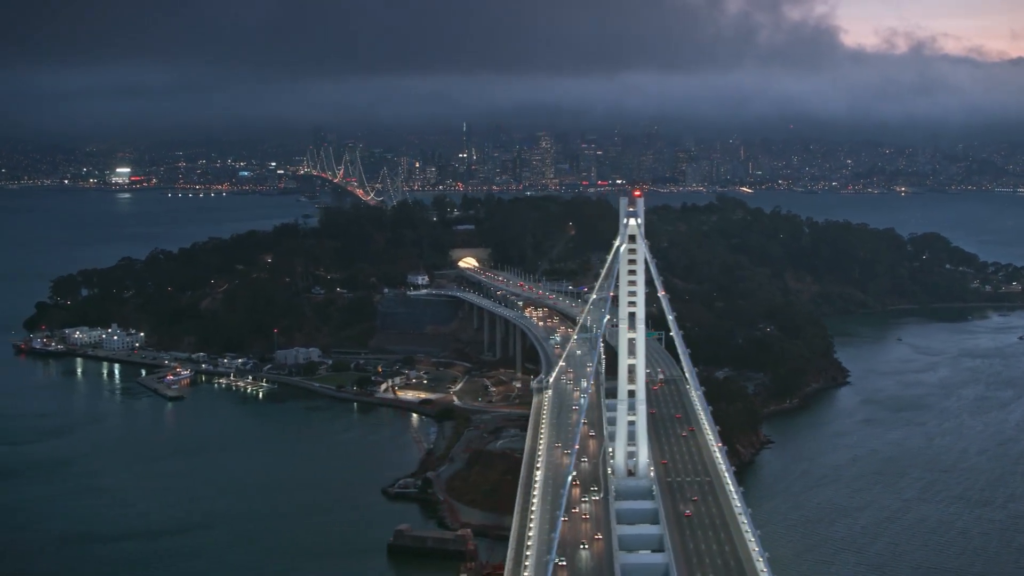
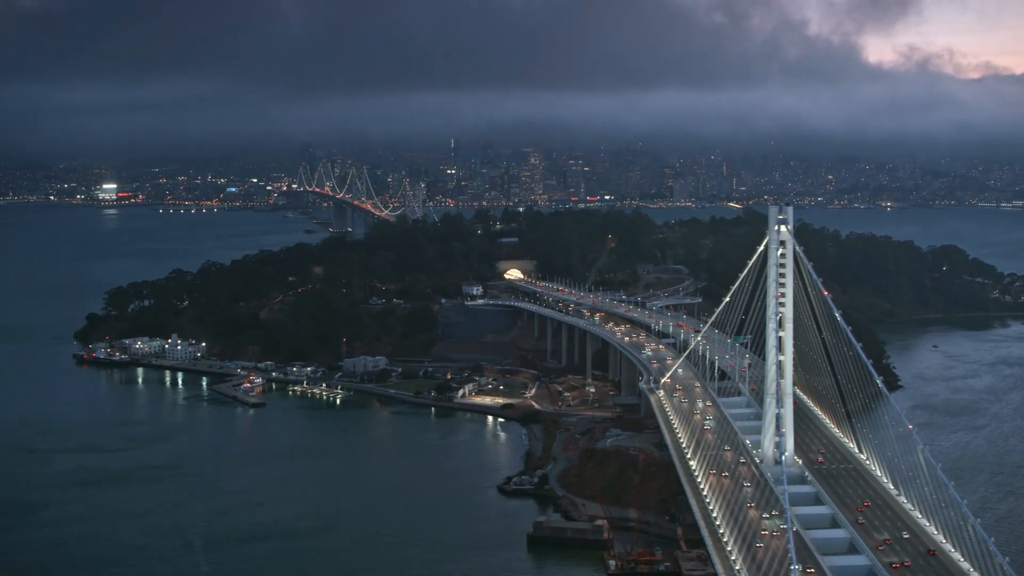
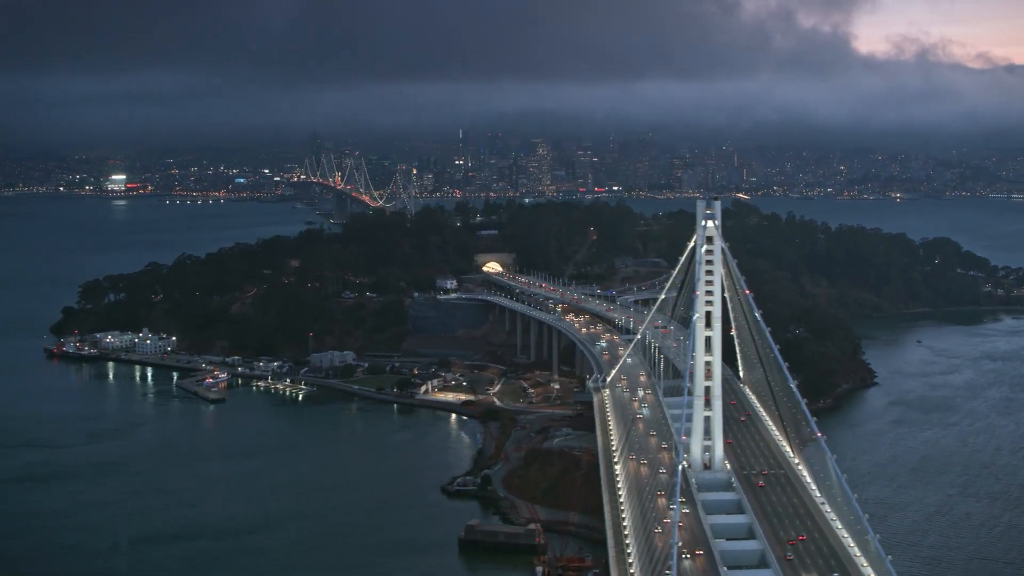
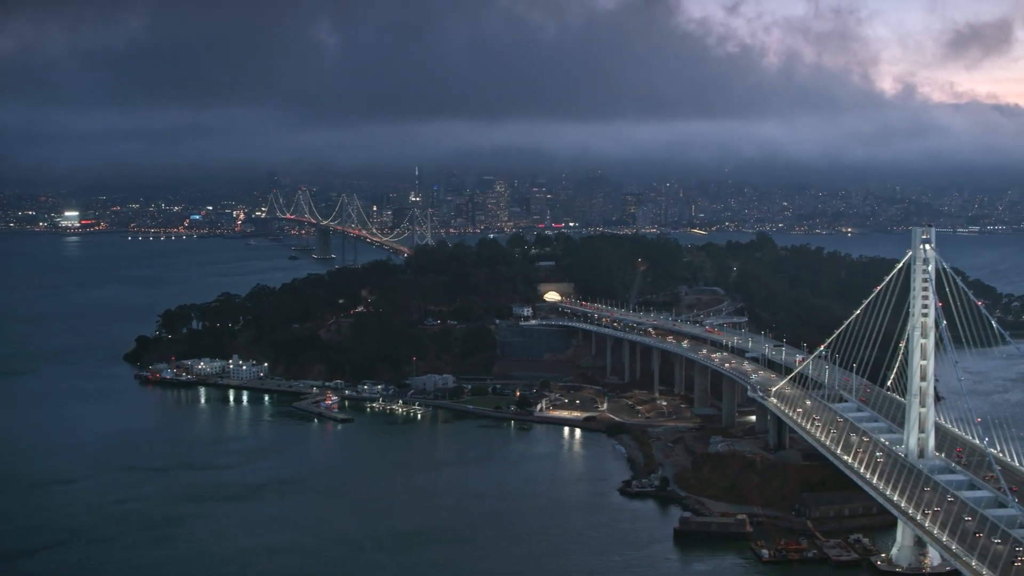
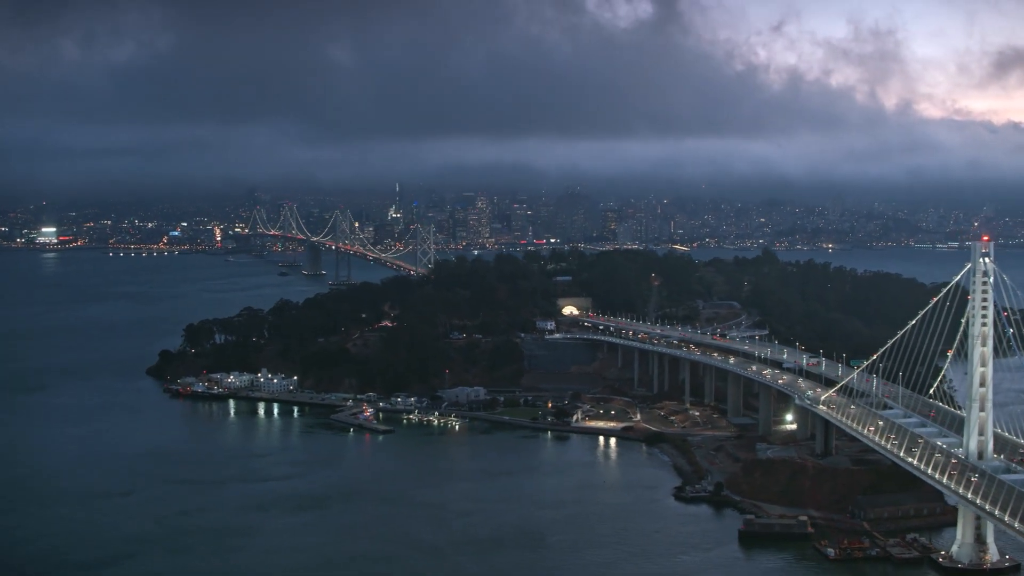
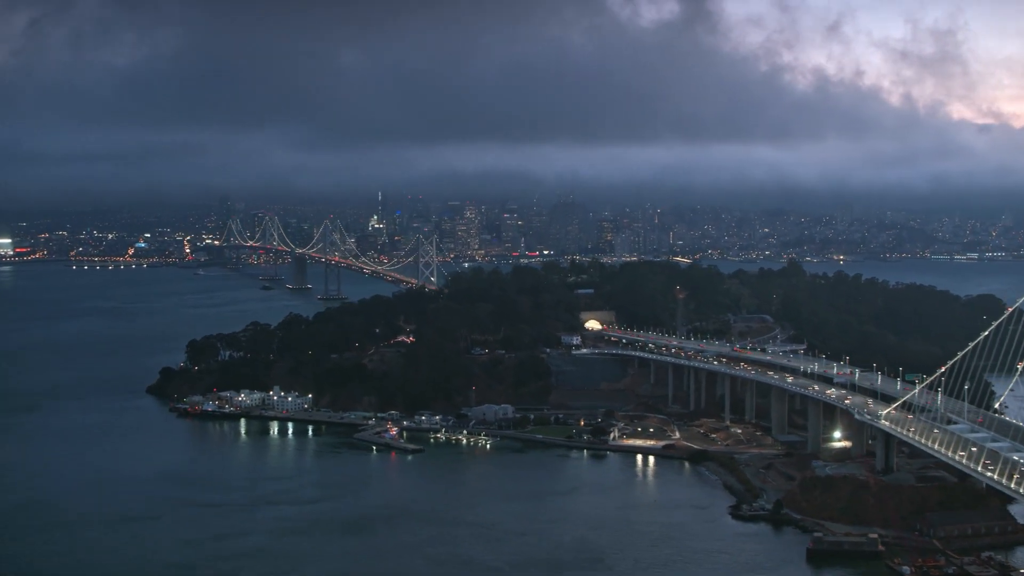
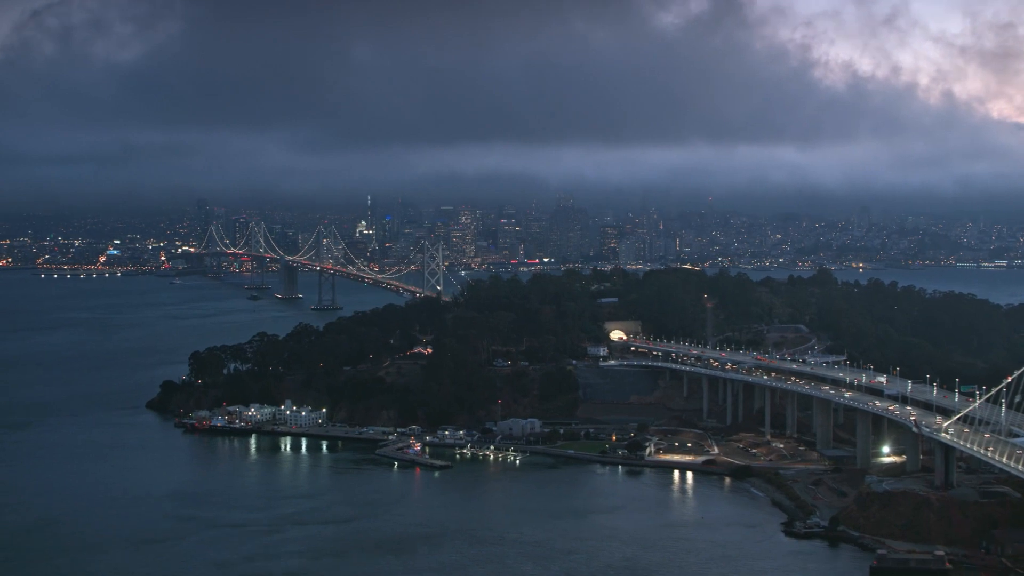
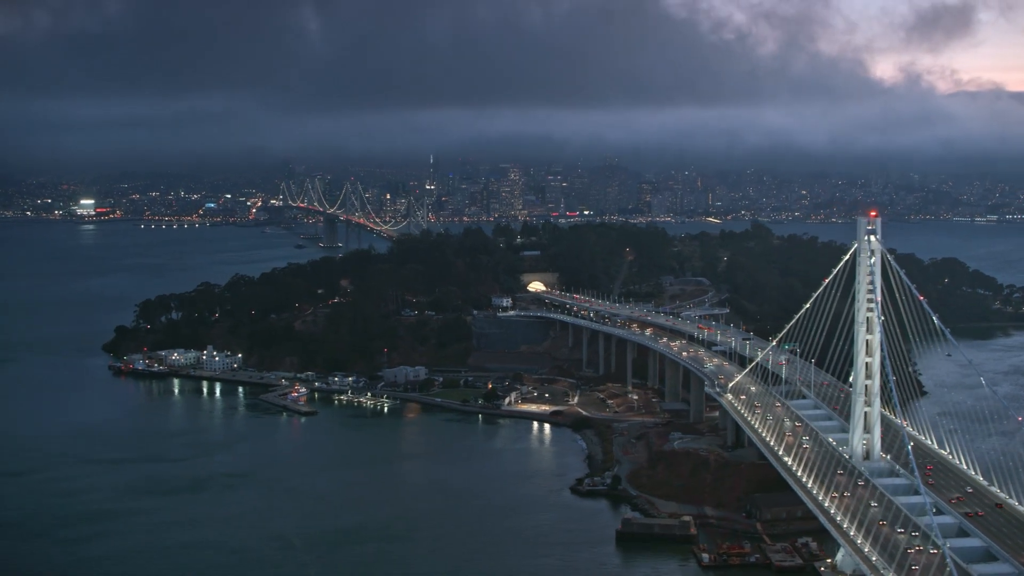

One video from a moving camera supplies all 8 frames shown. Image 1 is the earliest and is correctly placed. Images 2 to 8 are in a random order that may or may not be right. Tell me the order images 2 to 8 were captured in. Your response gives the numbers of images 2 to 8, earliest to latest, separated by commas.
3, 2, 8, 4, 5, 6, 7
